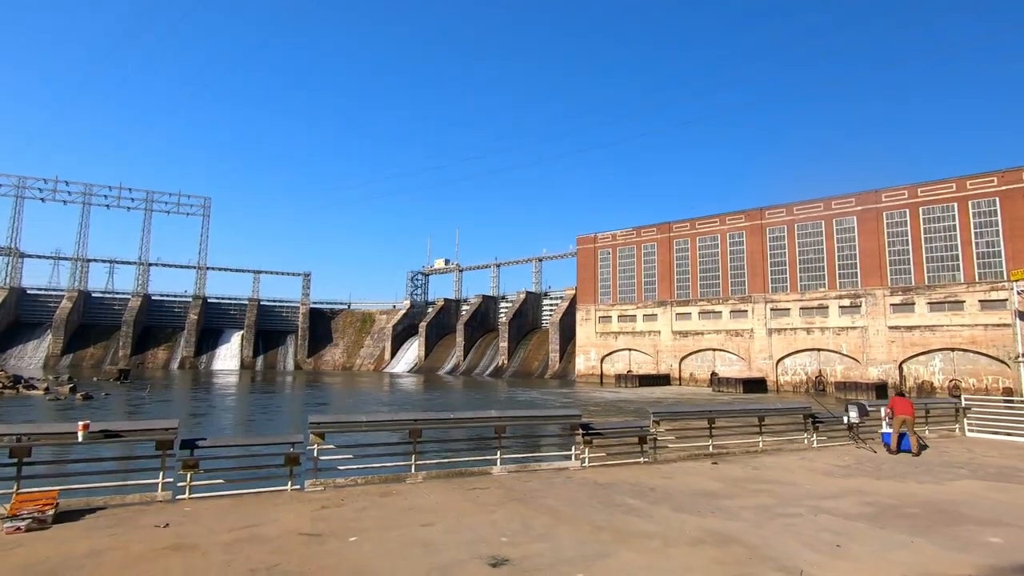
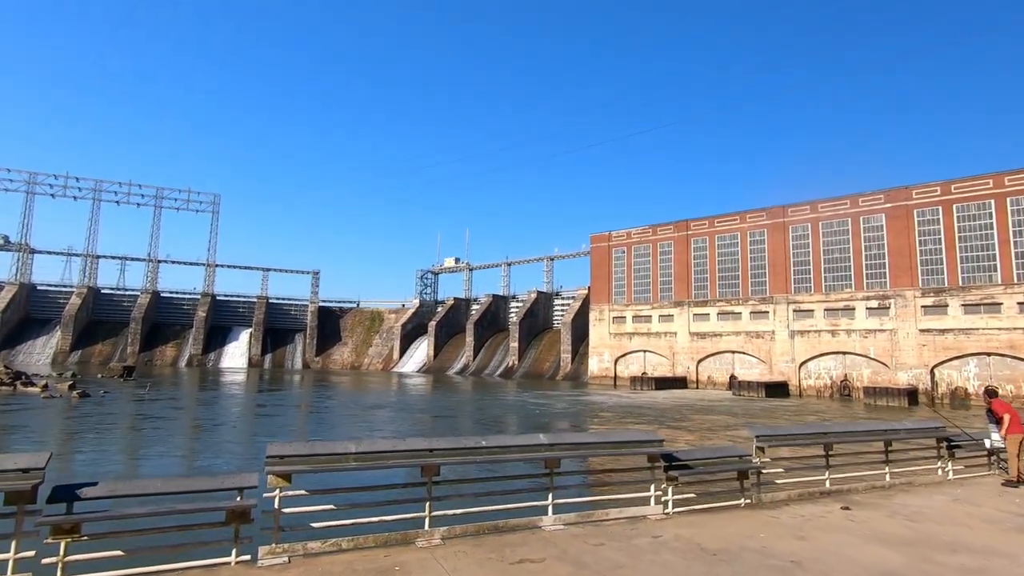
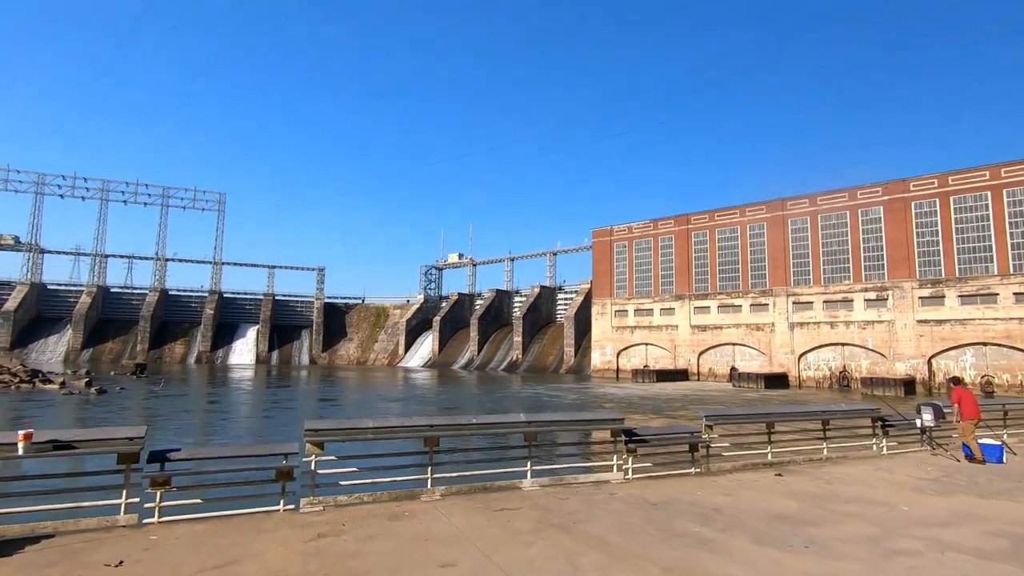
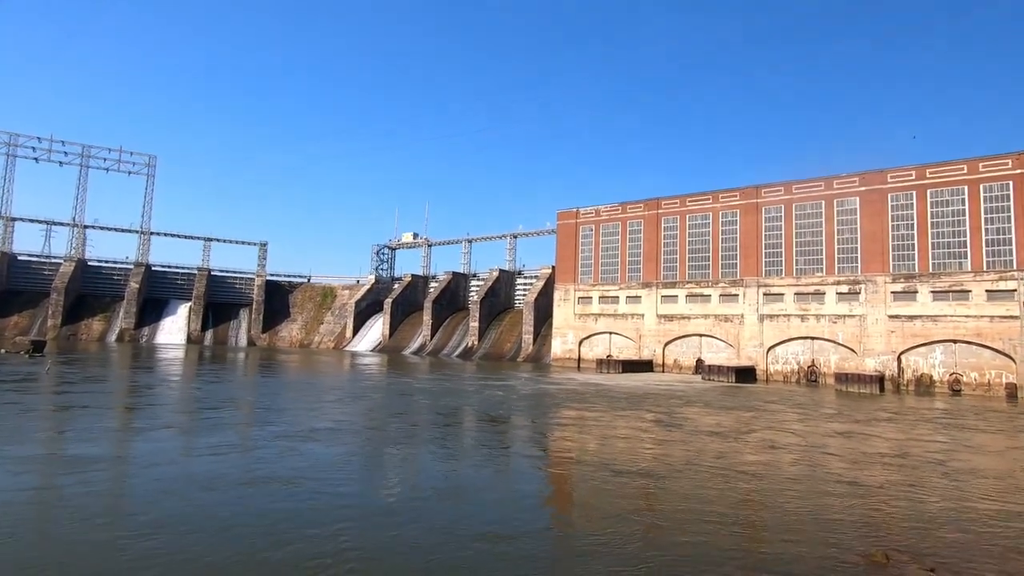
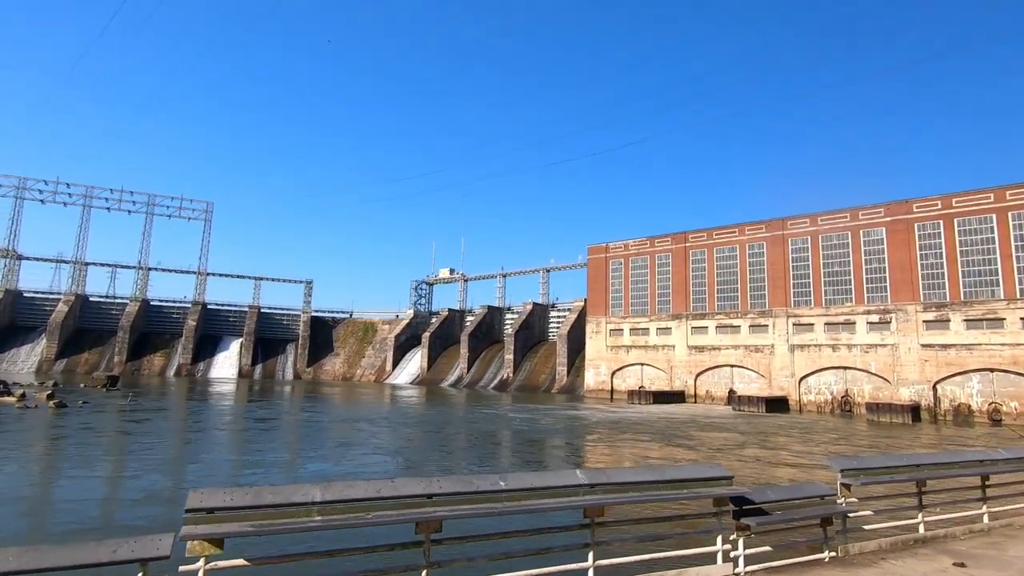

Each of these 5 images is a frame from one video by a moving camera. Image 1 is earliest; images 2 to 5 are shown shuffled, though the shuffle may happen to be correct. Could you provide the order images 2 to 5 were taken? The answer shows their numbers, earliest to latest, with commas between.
3, 2, 5, 4
